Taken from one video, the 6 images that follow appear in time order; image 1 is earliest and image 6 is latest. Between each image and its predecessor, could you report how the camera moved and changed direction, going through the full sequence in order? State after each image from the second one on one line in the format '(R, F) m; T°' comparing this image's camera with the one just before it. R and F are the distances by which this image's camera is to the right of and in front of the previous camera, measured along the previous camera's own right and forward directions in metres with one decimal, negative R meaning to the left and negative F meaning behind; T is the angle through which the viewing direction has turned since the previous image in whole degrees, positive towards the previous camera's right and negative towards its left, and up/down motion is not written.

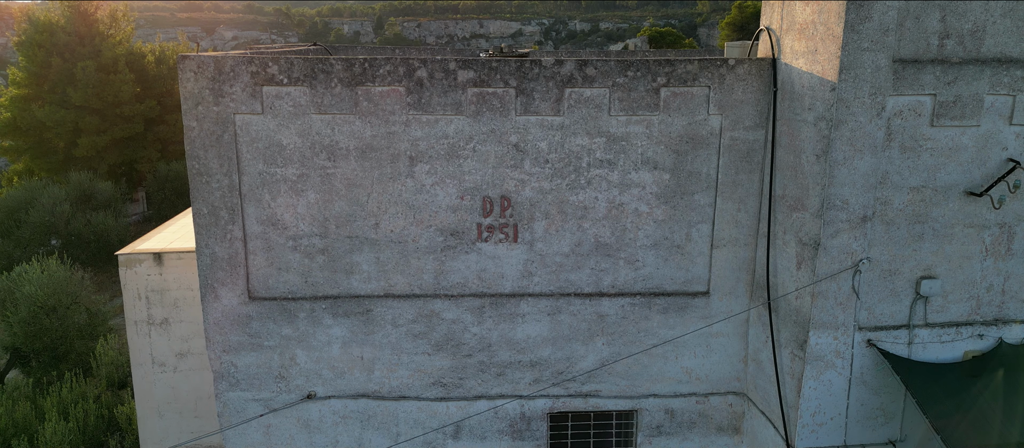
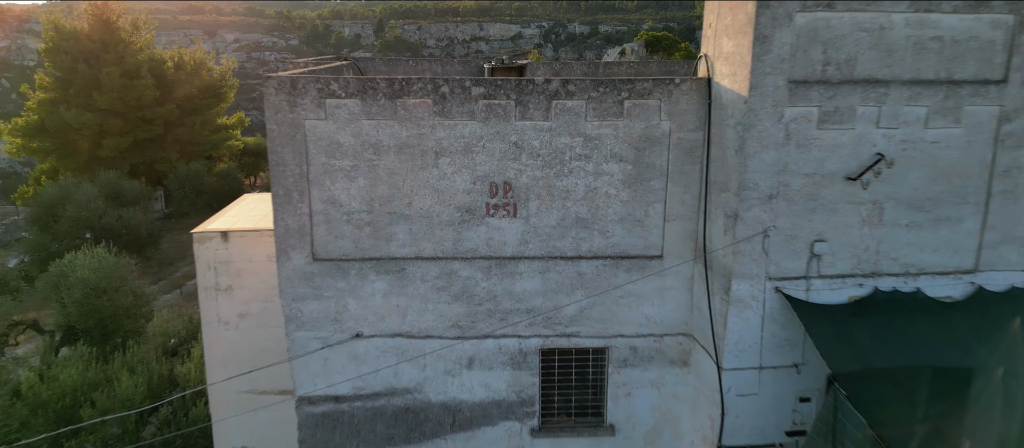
(0.0, -1.1) m; 0°
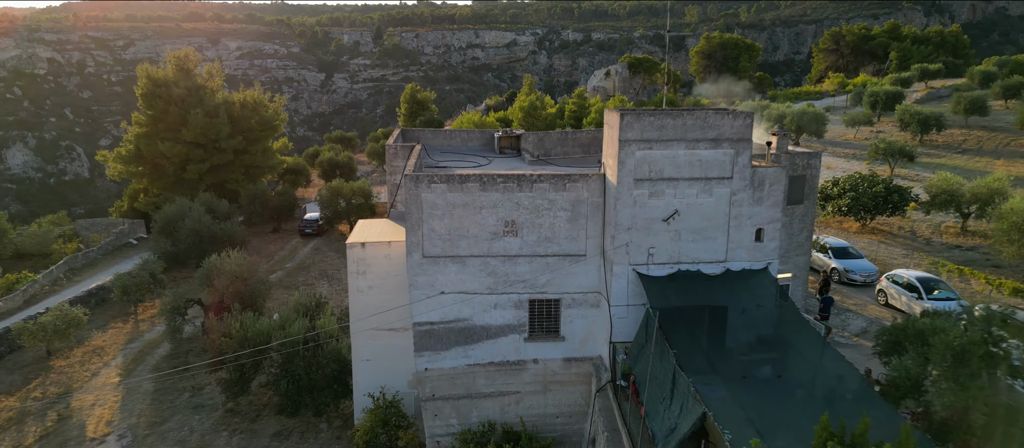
(-0.1, -5.1) m; 0°
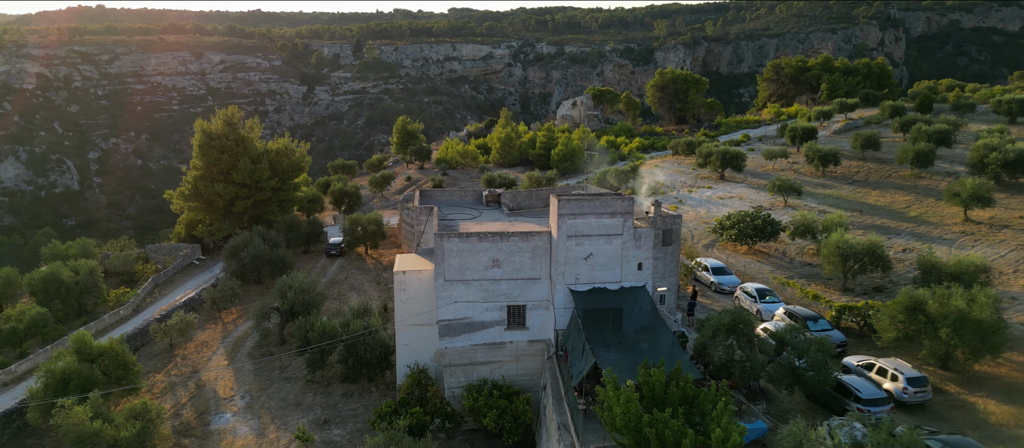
(-0.2, -6.7) m; +2°
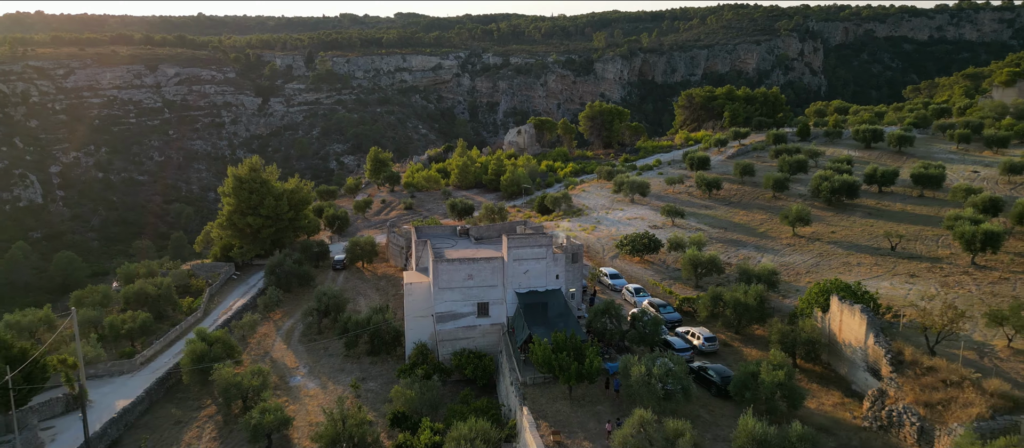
(-0.7, -10.5) m; +4°
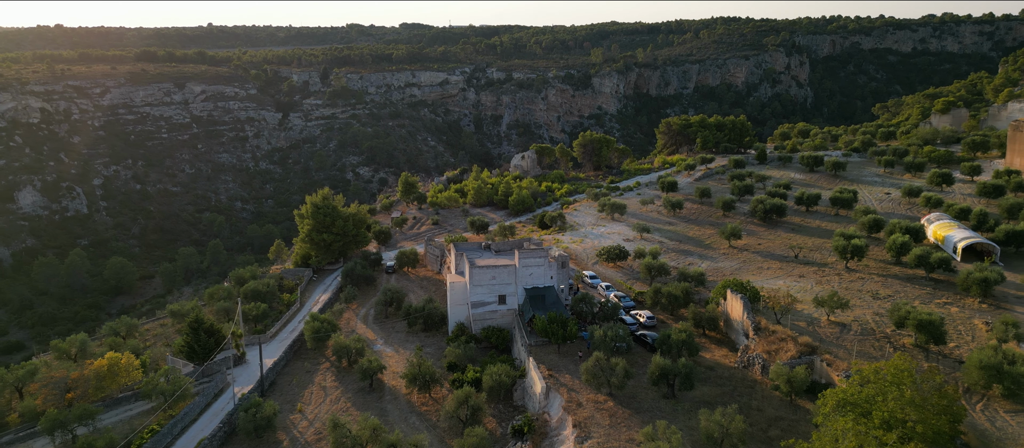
(-0.4, -13.6) m; 0°
